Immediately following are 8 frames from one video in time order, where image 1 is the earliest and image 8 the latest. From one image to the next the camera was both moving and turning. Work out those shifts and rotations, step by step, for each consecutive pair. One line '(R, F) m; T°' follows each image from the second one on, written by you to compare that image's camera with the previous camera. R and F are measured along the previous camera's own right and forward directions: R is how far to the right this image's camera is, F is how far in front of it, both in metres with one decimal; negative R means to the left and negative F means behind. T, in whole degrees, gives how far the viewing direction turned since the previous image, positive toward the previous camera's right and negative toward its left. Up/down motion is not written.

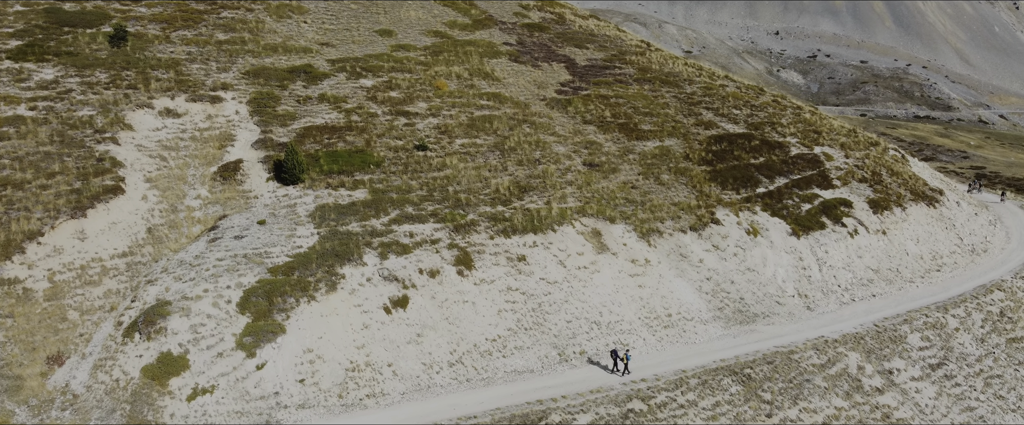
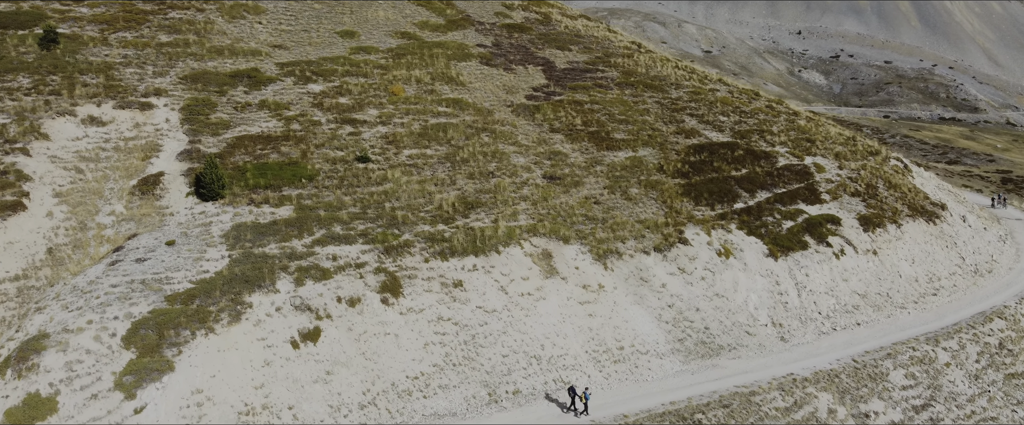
(+2.9, +2.8) m; -2°
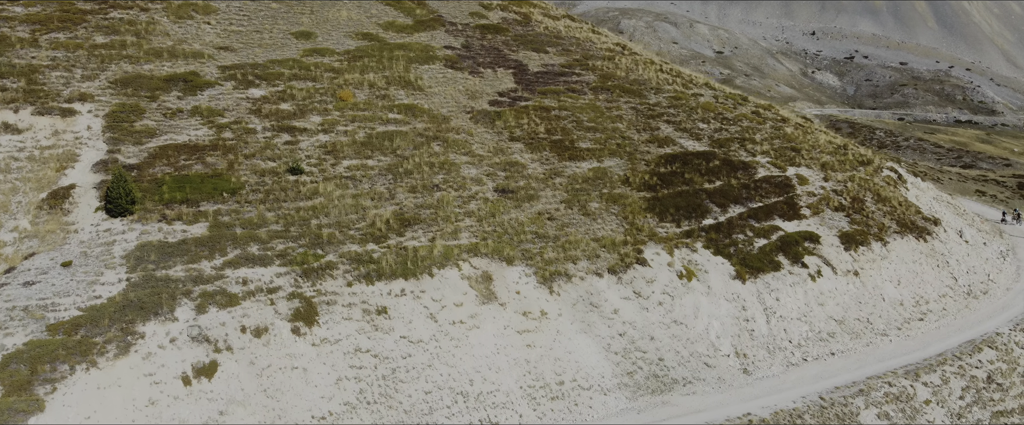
(+2.6, +2.5) m; -1°
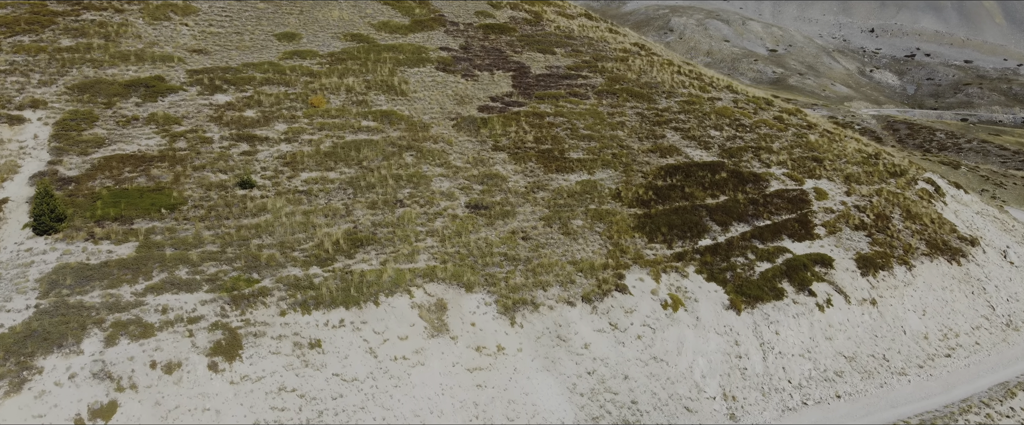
(+2.8, +2.8) m; -4°
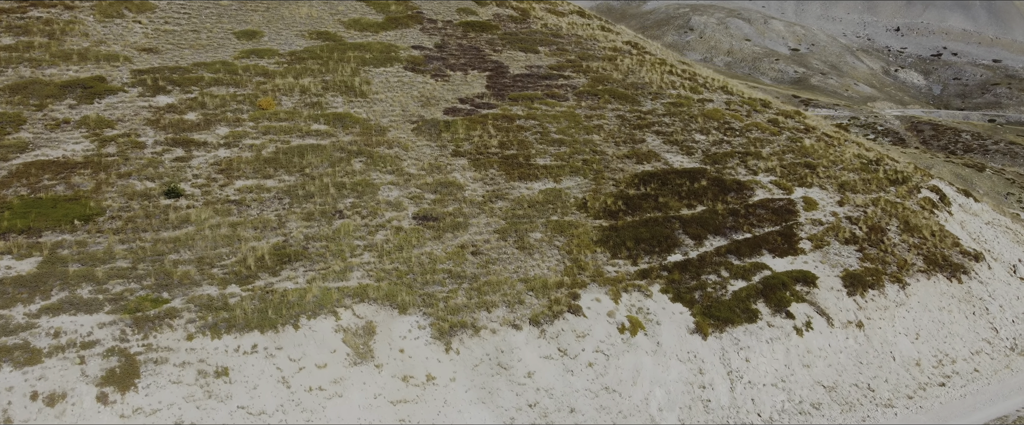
(+2.3, +2.3) m; -2°
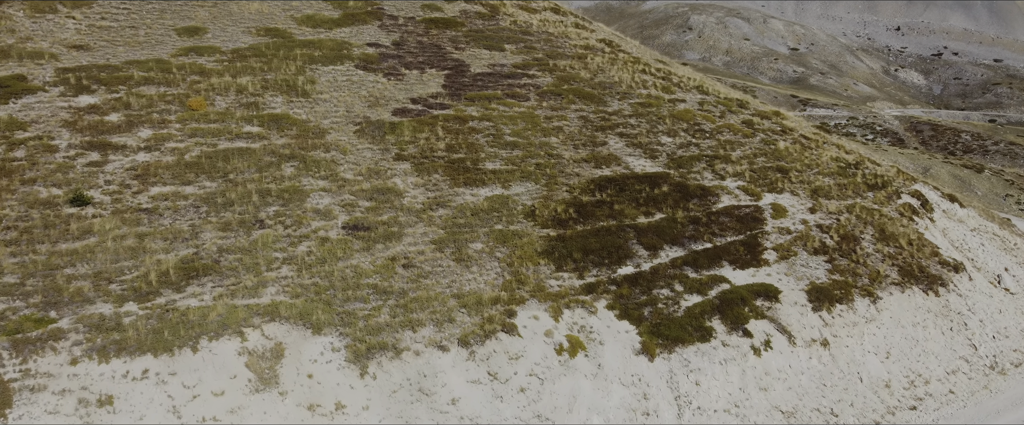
(+2.0, +1.9) m; 0°
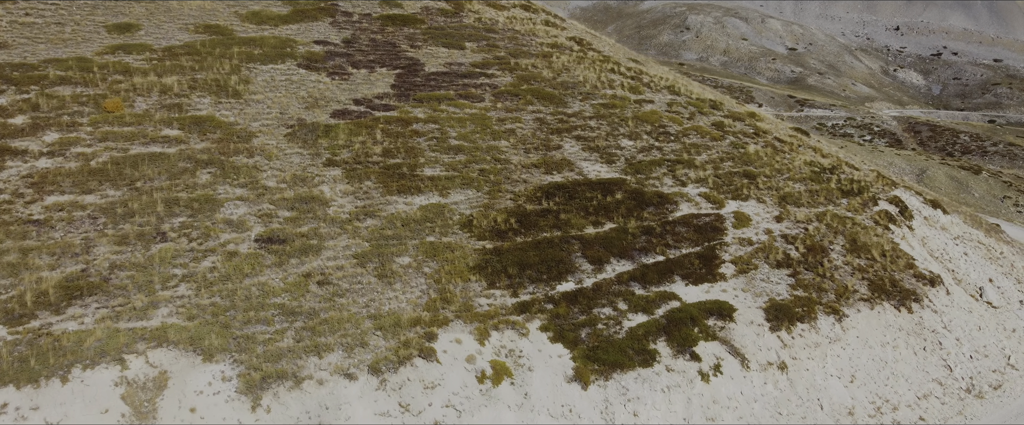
(+2.0, +2.1) m; 0°
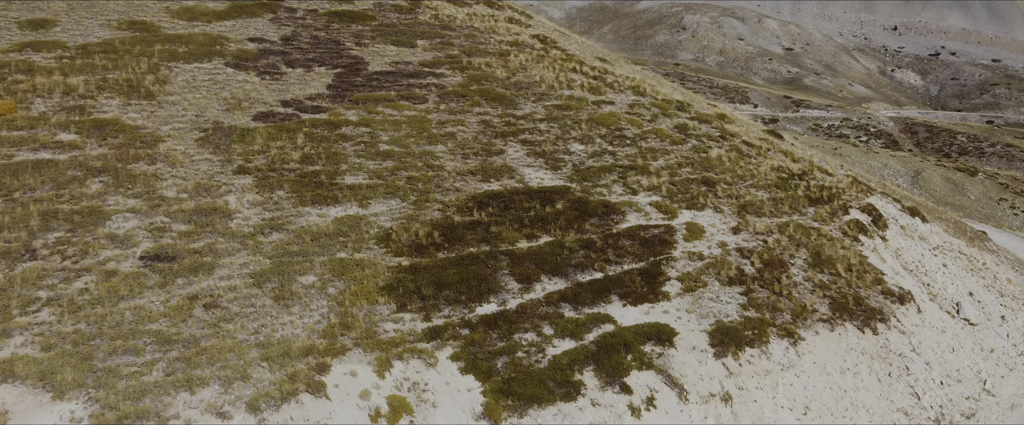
(+2.1, +2.3) m; 0°
